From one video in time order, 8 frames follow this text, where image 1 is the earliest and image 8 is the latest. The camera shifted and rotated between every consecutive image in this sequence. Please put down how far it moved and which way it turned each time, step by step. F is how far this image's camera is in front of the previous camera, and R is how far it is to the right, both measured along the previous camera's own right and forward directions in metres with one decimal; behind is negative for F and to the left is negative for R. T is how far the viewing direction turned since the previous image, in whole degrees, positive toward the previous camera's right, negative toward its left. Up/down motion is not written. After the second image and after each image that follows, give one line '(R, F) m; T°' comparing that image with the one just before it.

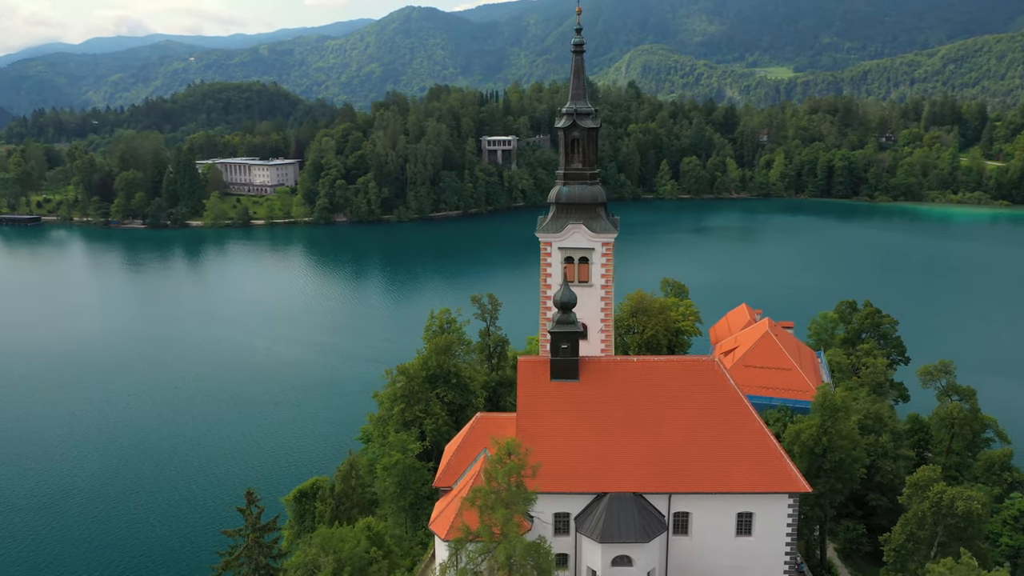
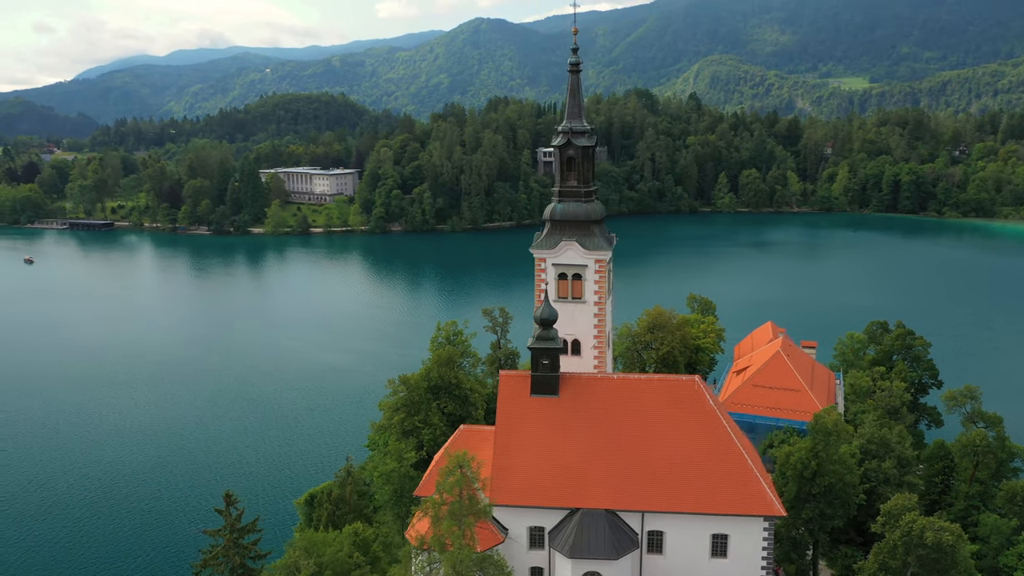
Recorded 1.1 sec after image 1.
(+2.0, -0.3) m; -4°
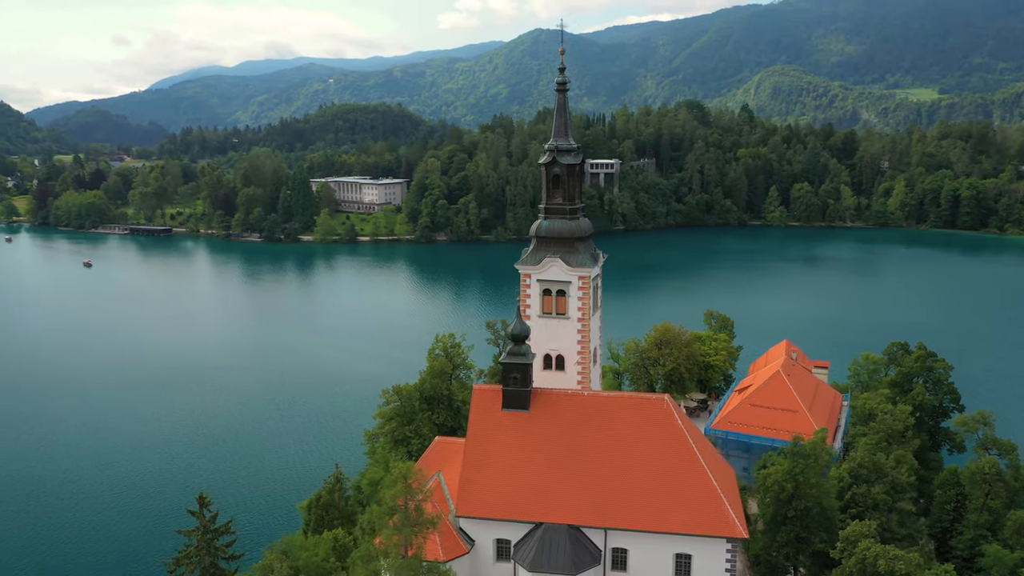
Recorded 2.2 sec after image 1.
(+2.1, -0.3) m; -4°
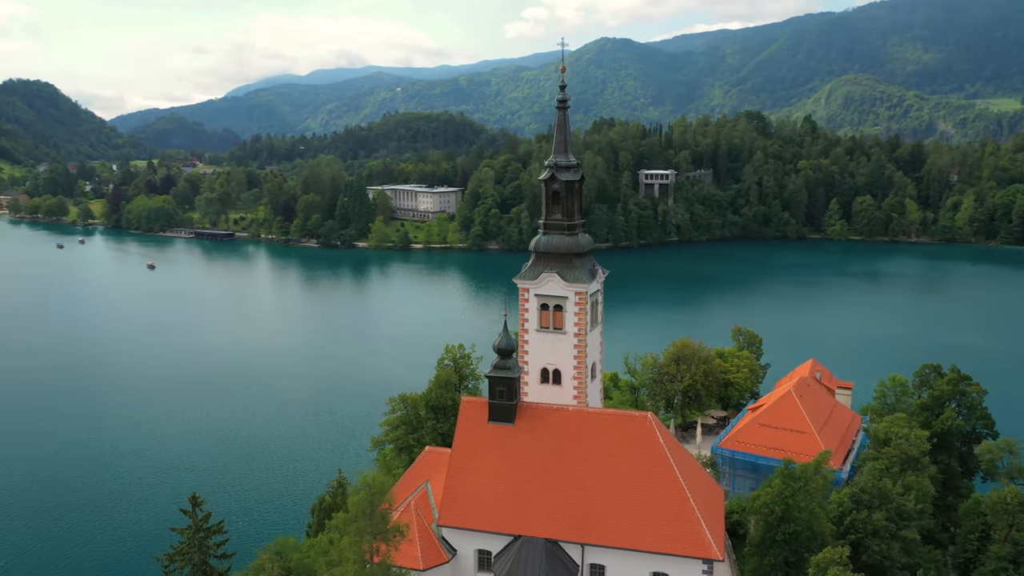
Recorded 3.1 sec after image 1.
(+1.9, -0.3) m; -4°
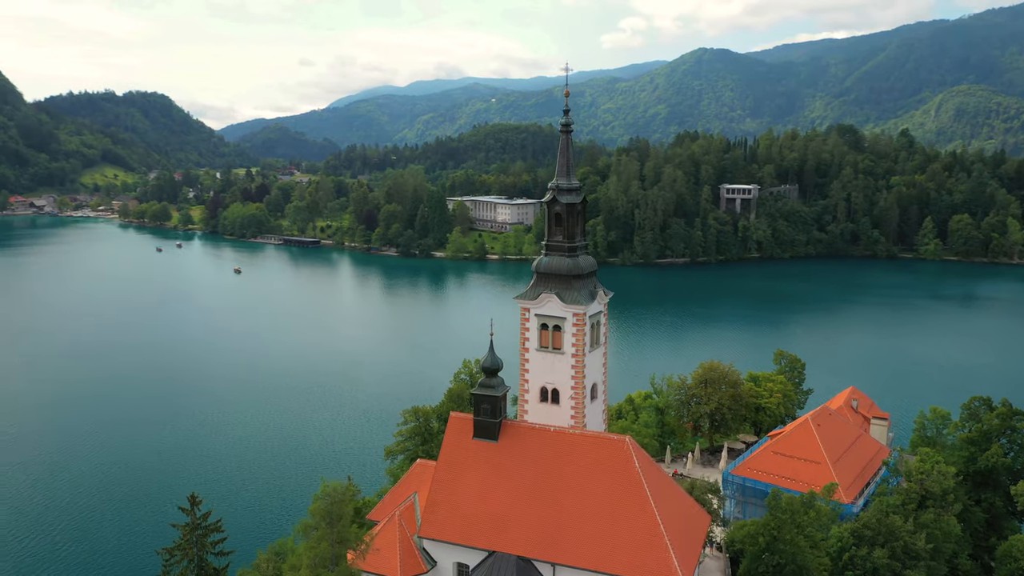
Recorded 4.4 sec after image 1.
(+2.7, -0.4) m; -6°
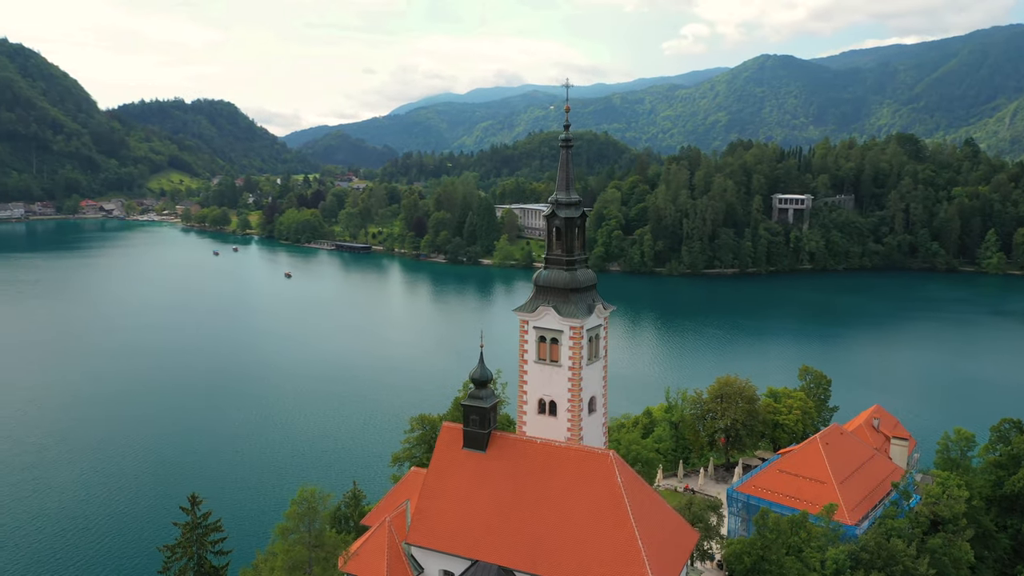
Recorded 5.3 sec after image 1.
(+1.8, -0.3) m; -4°
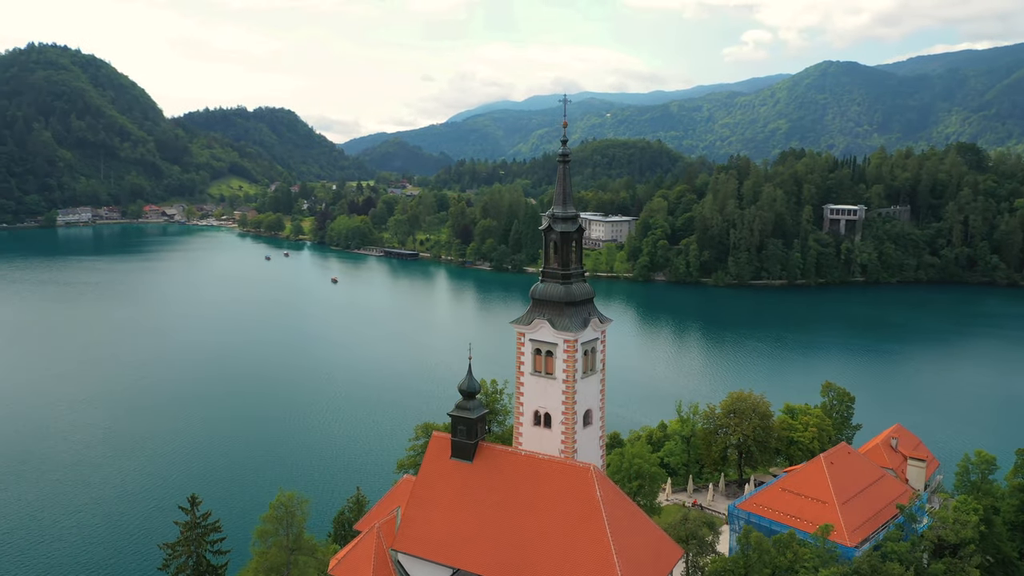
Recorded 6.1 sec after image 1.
(+1.8, -0.3) m; -4°
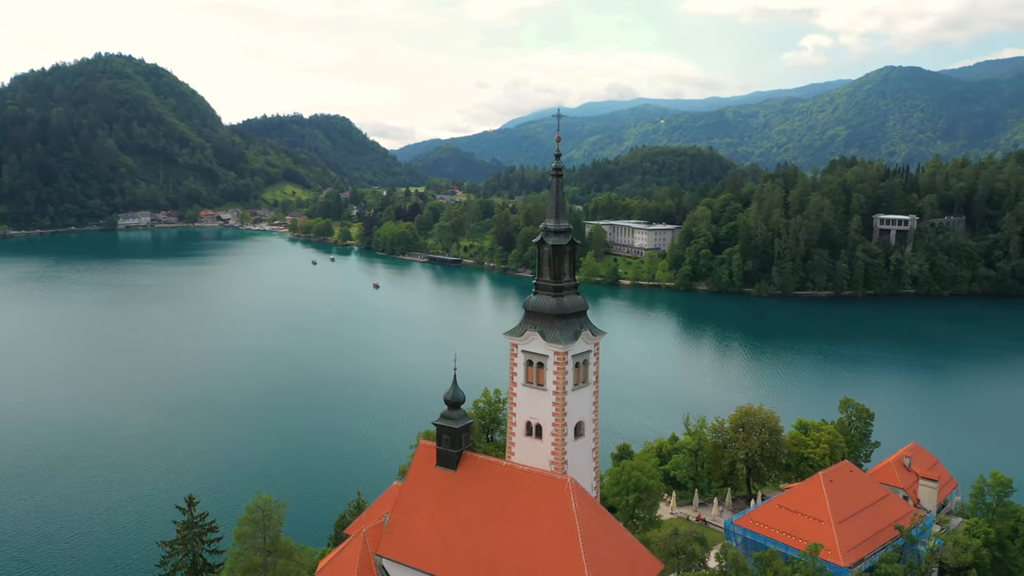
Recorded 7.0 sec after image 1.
(+1.8, -0.3) m; -4°
